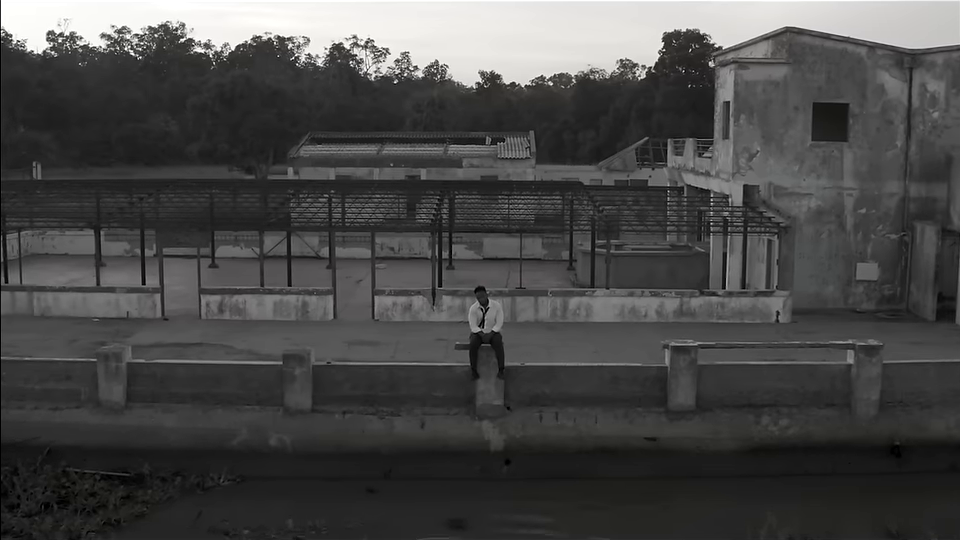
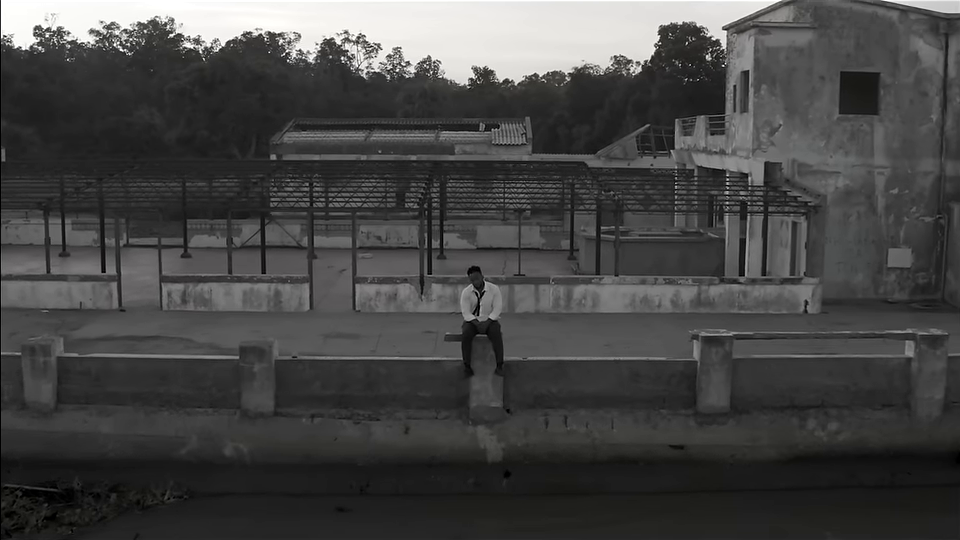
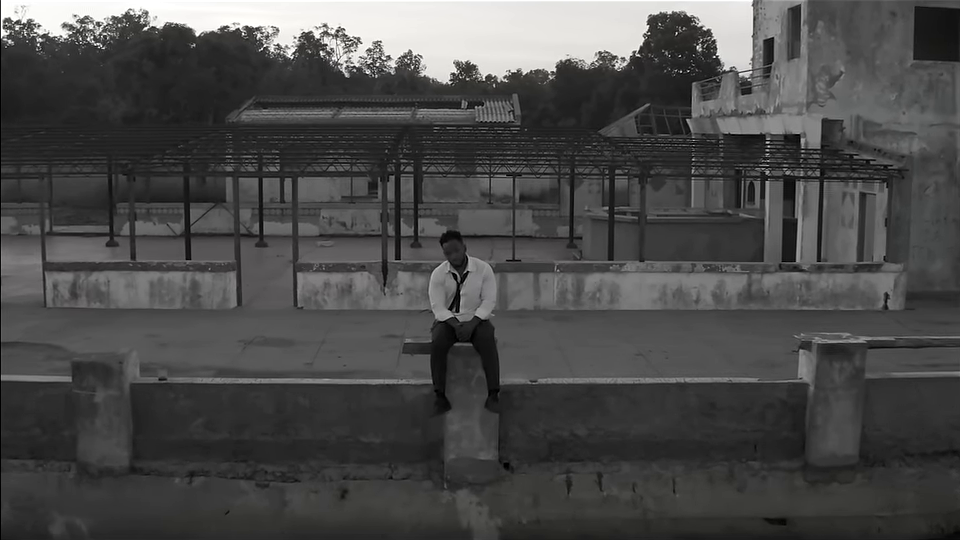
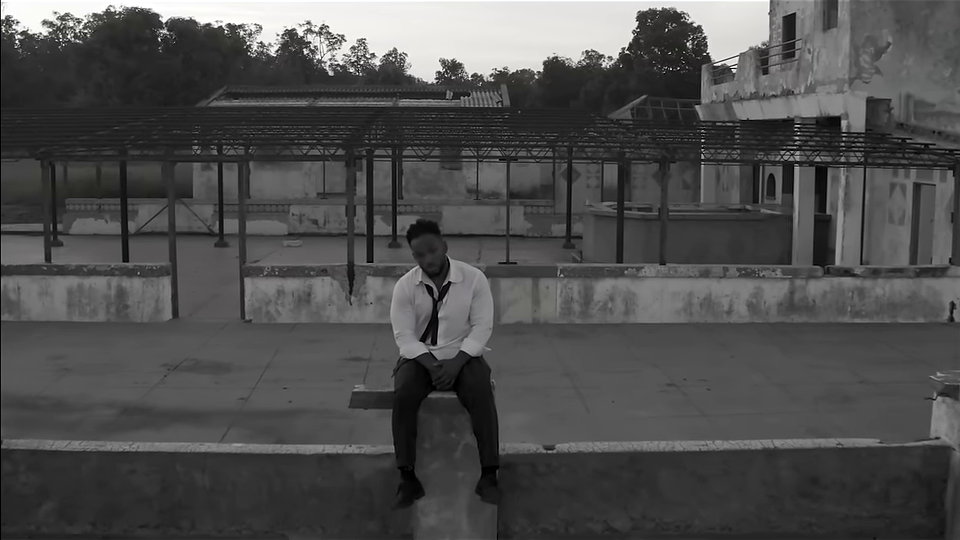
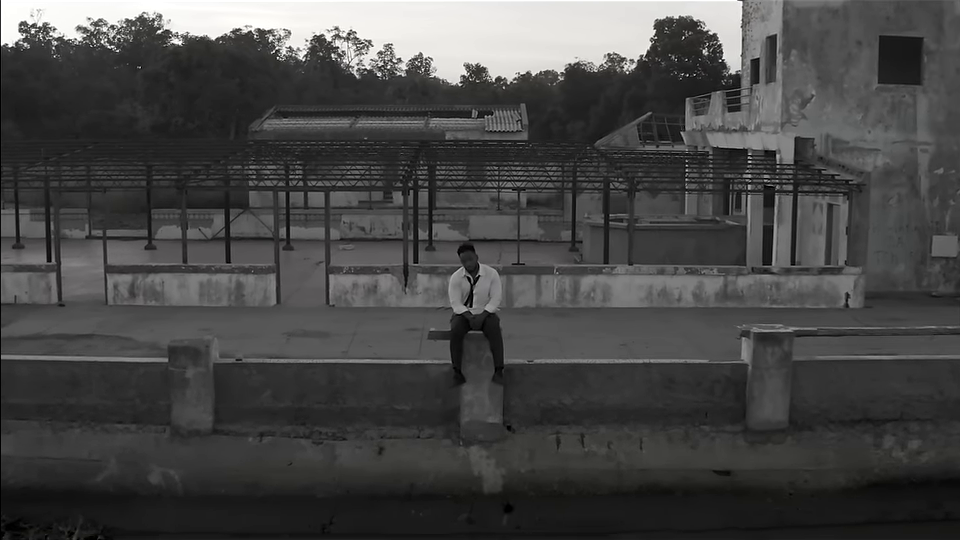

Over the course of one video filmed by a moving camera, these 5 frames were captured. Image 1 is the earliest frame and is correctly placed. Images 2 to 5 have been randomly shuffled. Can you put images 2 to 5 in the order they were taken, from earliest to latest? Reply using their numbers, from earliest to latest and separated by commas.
2, 5, 3, 4
